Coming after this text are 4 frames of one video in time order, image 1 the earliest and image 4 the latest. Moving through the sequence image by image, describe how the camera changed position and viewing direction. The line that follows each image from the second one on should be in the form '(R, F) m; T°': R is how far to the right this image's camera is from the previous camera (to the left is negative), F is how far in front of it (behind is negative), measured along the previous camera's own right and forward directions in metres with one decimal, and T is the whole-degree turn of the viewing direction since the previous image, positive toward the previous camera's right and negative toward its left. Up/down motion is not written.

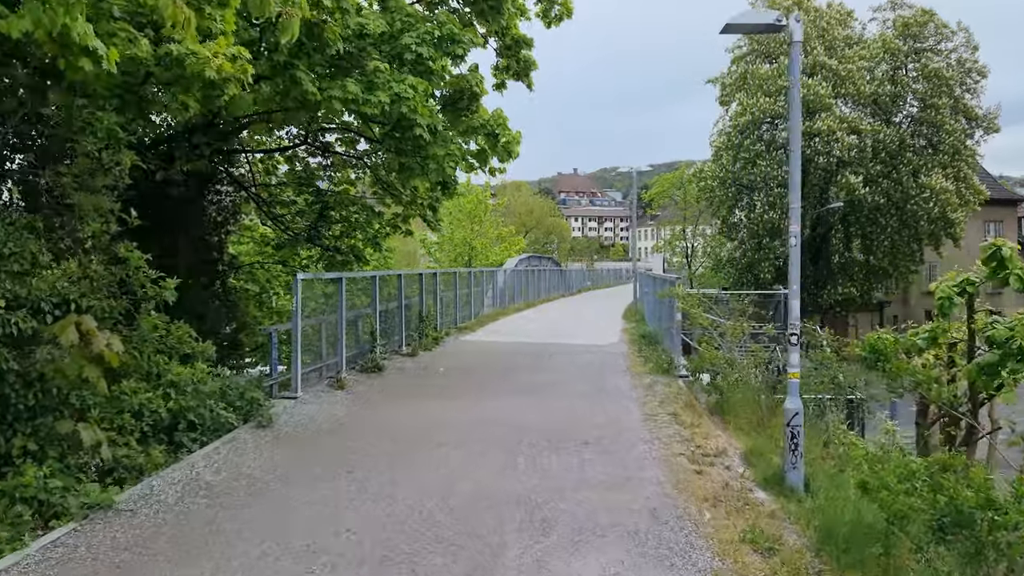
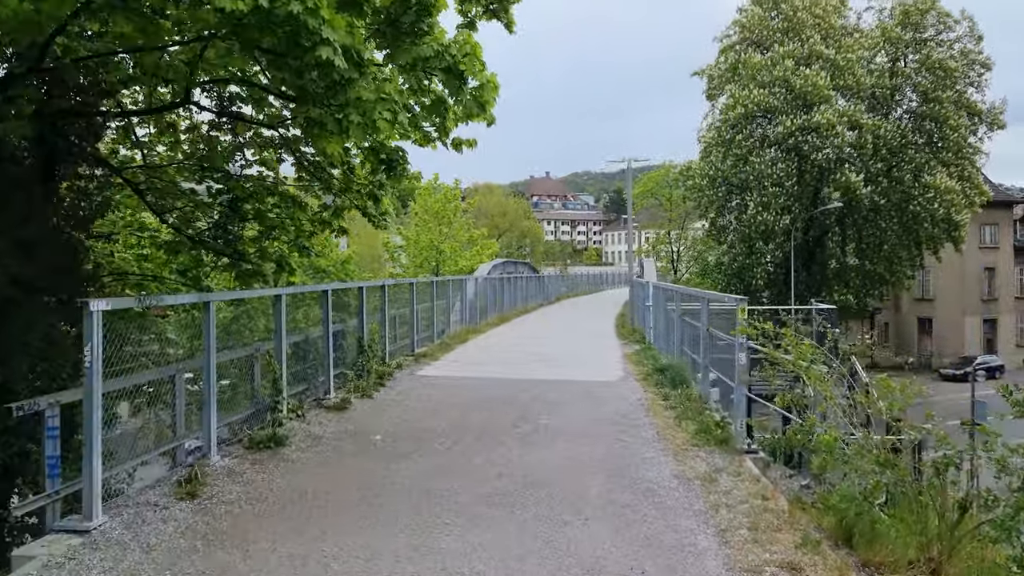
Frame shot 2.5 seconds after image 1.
(0.0, +3.7) m; +2°
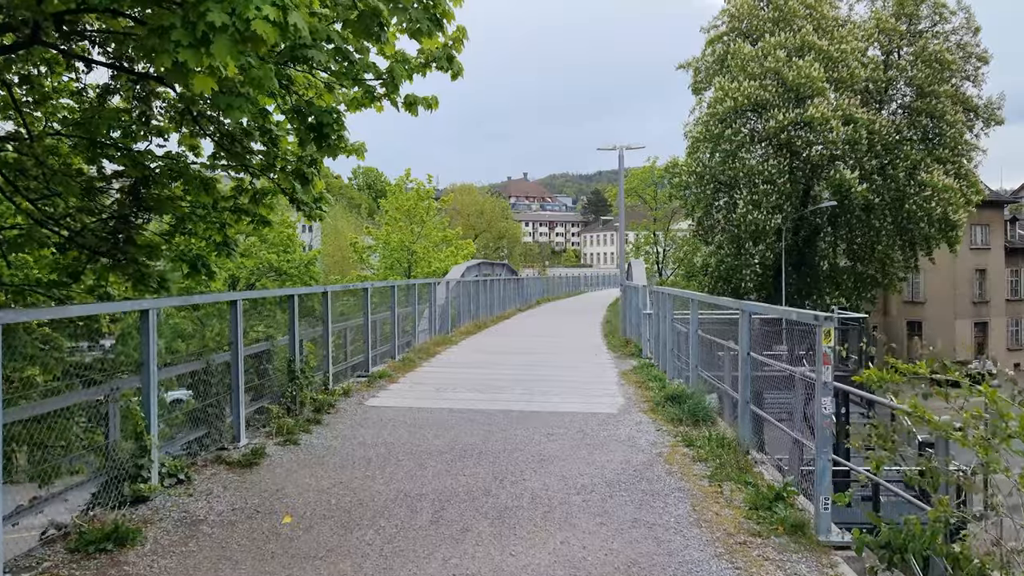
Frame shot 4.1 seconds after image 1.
(0.0, +2.3) m; +2°
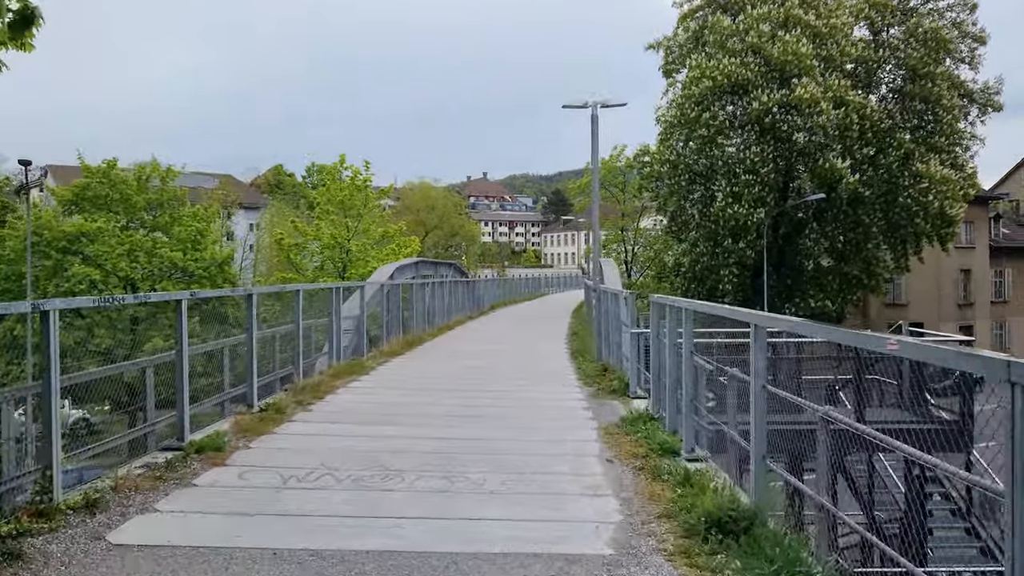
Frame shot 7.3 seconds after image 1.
(+0.4, +4.4) m; +3°
